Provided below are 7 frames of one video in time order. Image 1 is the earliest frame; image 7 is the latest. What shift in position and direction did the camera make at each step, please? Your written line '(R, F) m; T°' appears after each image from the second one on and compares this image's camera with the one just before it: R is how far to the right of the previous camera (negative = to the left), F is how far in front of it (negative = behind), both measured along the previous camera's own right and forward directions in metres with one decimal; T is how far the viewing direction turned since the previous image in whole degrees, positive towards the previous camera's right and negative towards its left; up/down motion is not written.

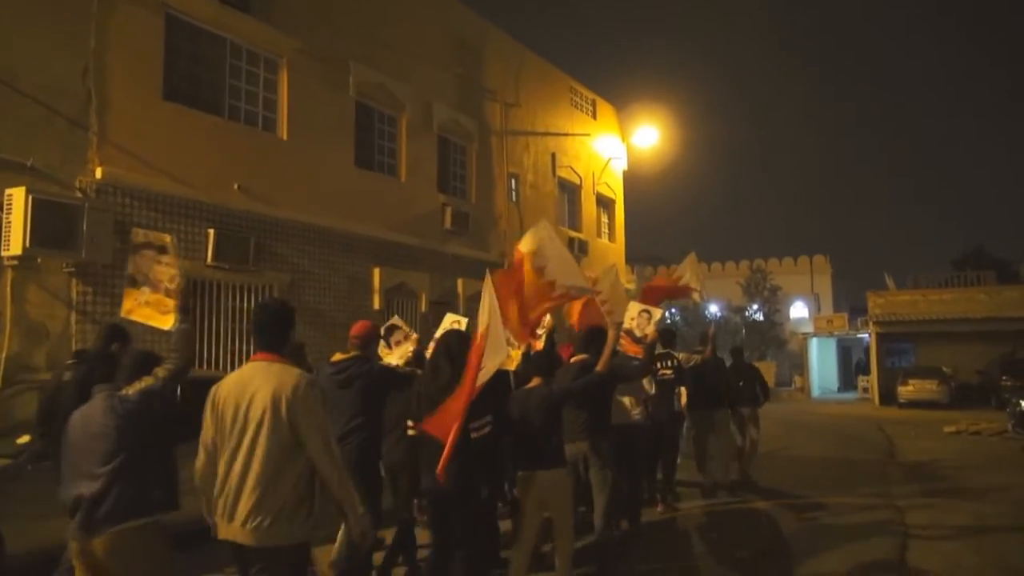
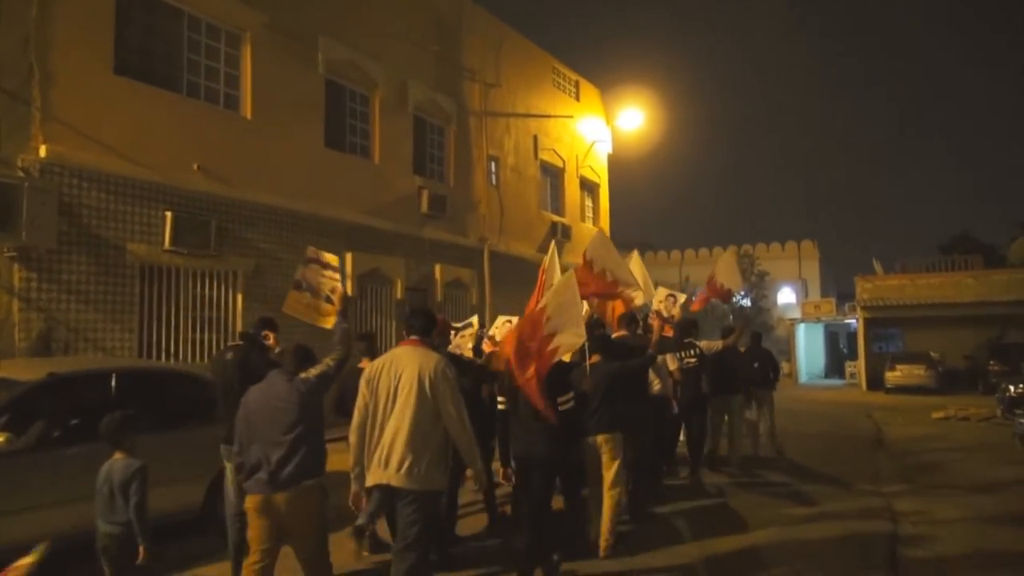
(+0.2, +0.5) m; +1°
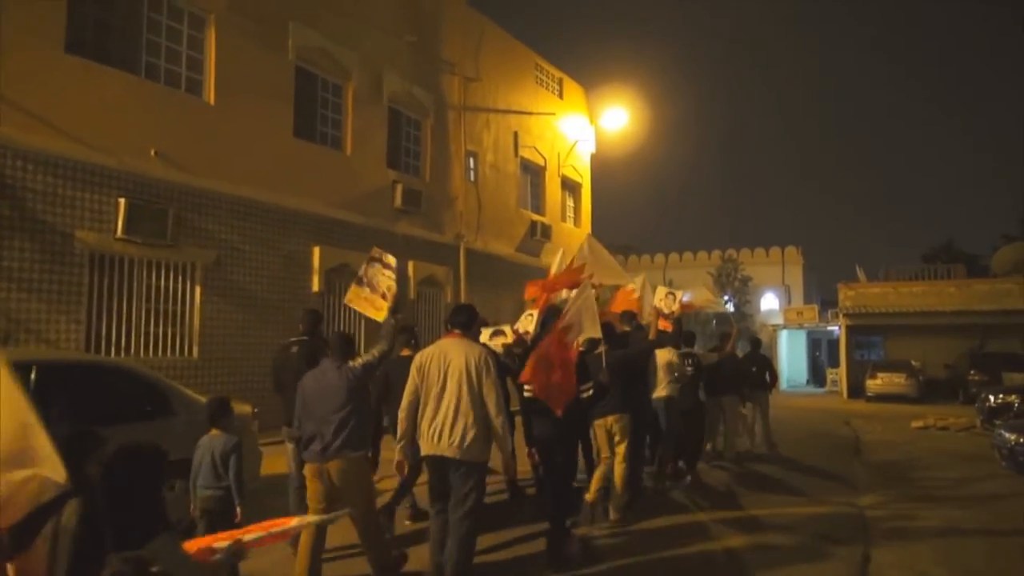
(+0.2, +0.4) m; +1°
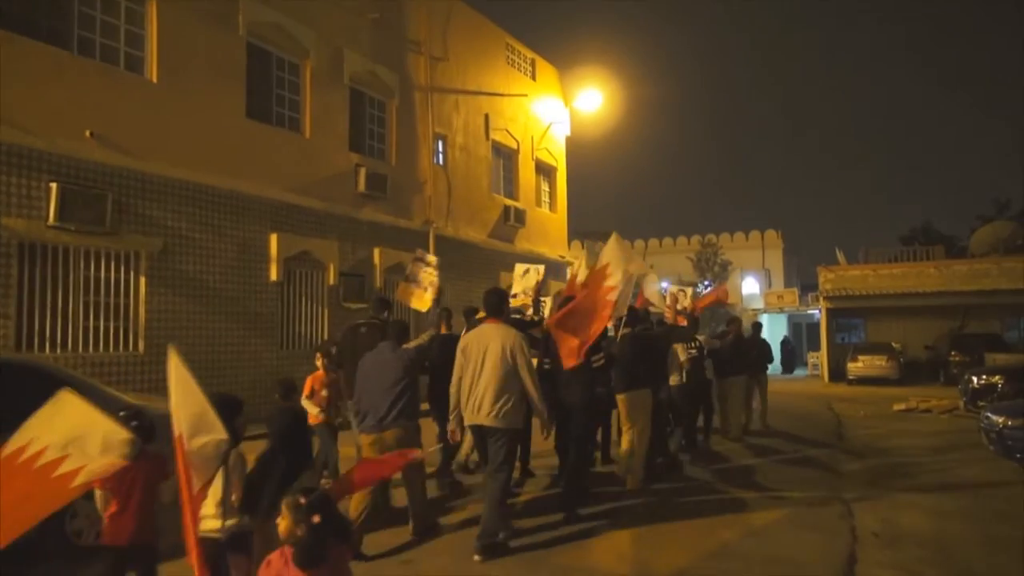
(+0.2, +0.6) m; +1°
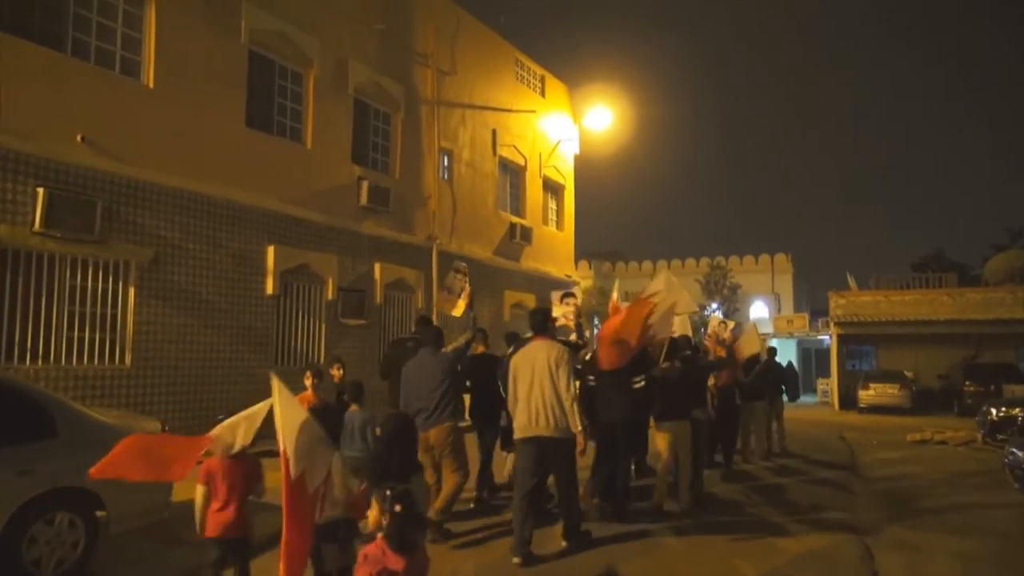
(+0.1, +0.4) m; -1°
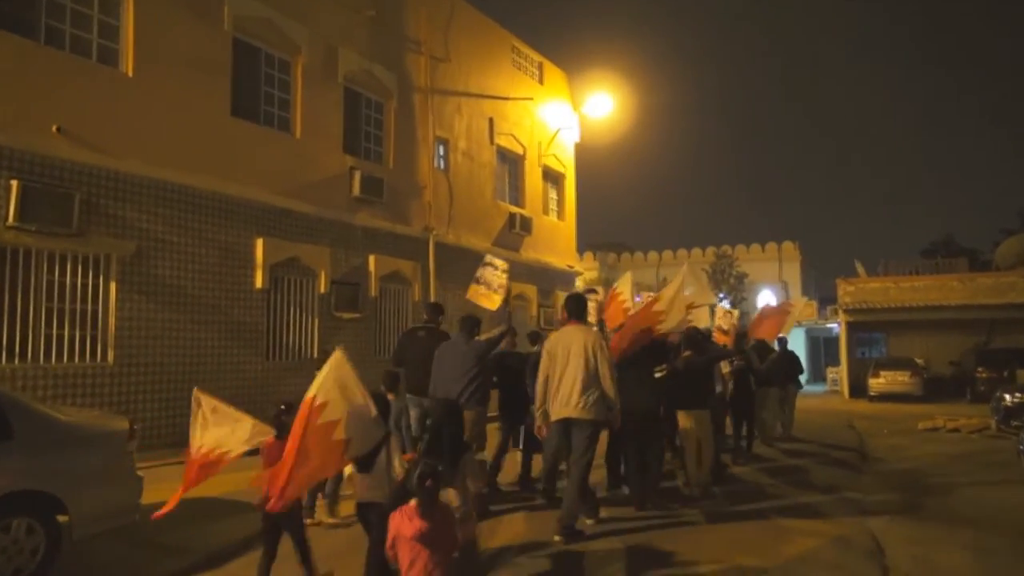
(+0.2, +0.3) m; -1°
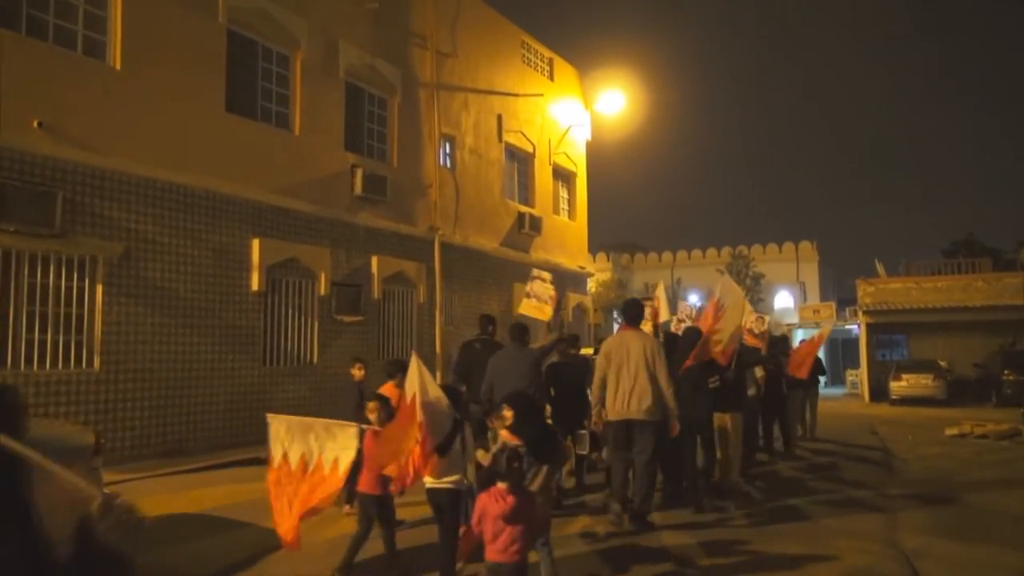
(+0.1, +0.5) m; -1°
